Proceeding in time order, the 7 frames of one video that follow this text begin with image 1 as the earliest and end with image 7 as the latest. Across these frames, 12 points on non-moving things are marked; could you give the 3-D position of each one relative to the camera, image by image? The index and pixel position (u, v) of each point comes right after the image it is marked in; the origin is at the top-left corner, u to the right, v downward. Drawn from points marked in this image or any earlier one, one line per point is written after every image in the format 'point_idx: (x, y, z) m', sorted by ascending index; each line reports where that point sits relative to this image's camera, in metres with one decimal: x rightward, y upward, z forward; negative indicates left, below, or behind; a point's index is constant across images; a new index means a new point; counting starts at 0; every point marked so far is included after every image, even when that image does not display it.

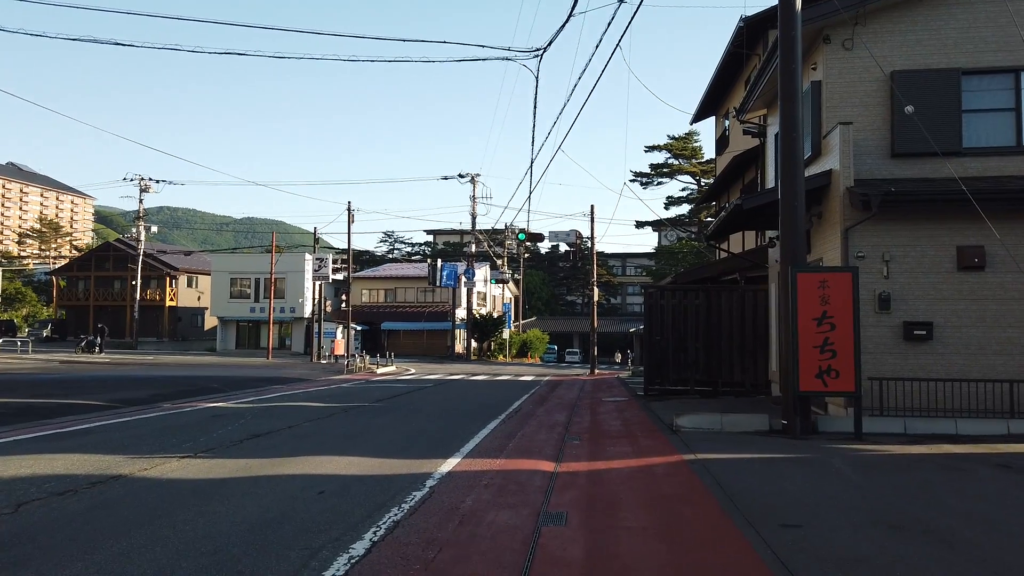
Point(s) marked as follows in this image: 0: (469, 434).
0: (-0.7, -2.2, +11.5) m
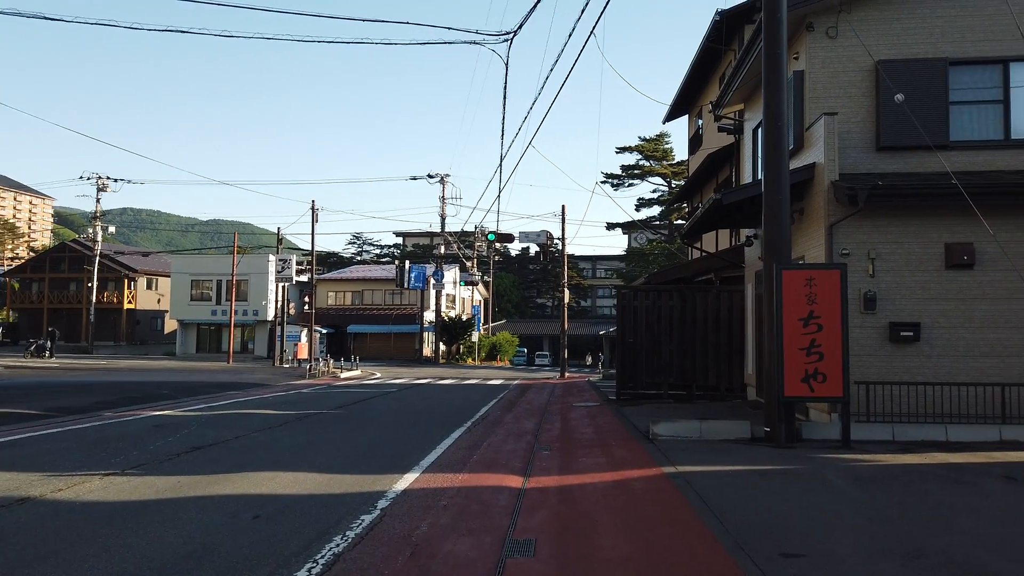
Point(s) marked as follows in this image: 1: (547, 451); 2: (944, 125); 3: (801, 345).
0: (-1.2, -2.2, +10.6) m
1: (+0.5, -2.2, +10.0) m
2: (+6.7, +2.5, +11.6) m
3: (+3.6, -0.7, +9.3) m
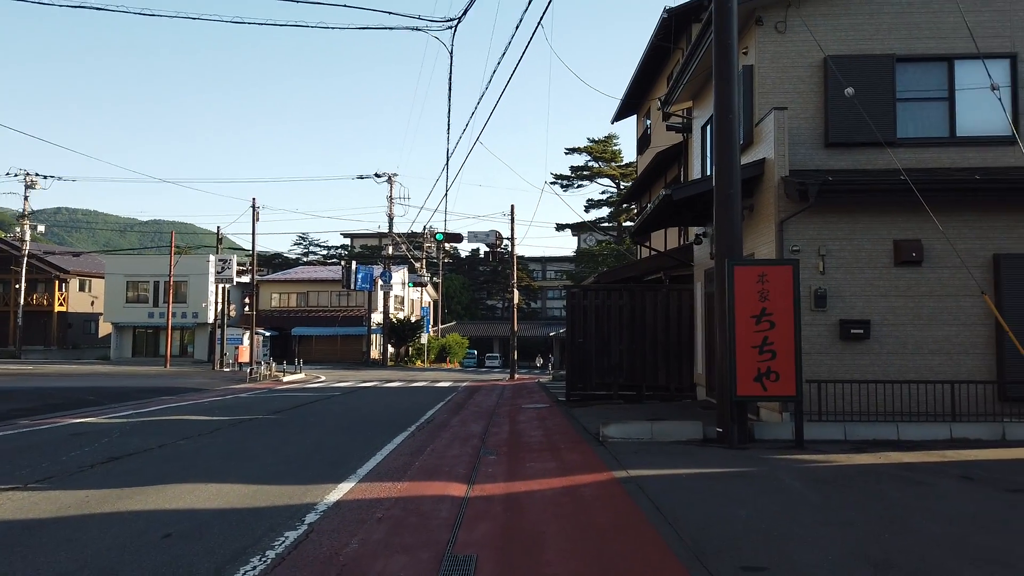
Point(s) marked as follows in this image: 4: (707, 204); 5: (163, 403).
0: (-1.9, -2.2, +10.0) m
1: (-0.2, -2.1, +9.6) m
2: (+5.9, +2.6, +11.6) m
3: (+2.9, -0.7, +9.1) m
4: (+3.4, +1.5, +13.2) m
5: (-9.1, -3.0, +19.6) m
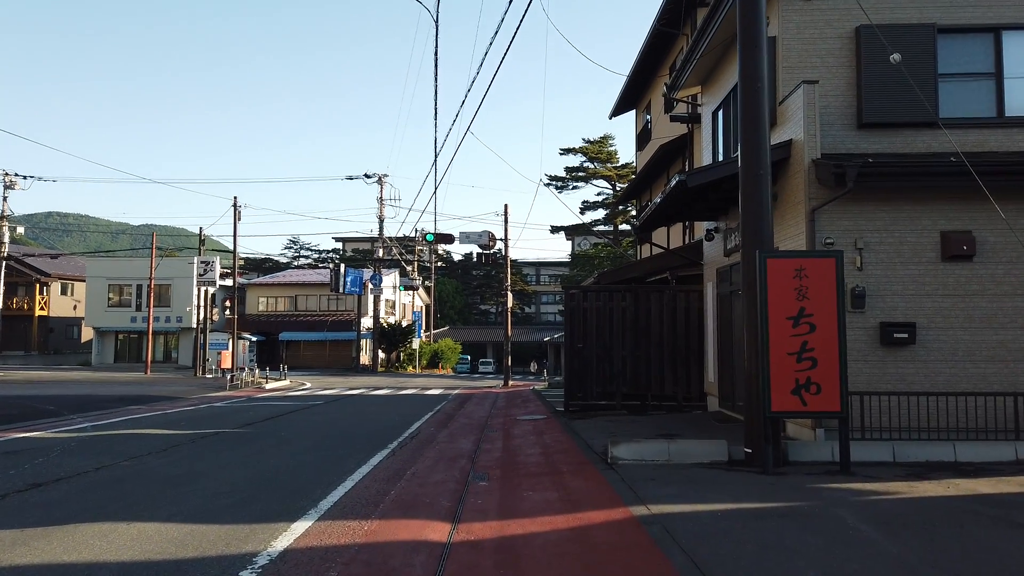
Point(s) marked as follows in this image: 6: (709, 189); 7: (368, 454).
0: (-2.0, -2.2, +8.6) m
1: (-0.3, -2.1, +8.2) m
2: (+5.8, +2.6, +10.3) m
3: (+2.9, -0.6, +7.7) m
4: (+3.3, +1.5, +11.8) m
5: (-9.3, -3.0, +18.1) m
6: (+3.0, +1.5, +11.5) m
7: (-2.0, -2.3, +10.5) m
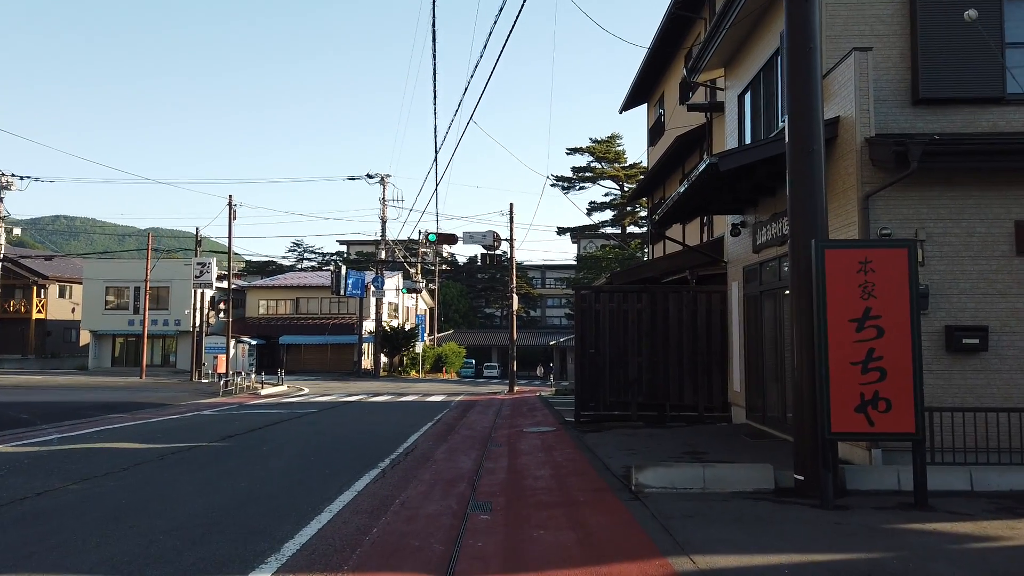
0: (-1.9, -2.1, +7.4) m
1: (-0.2, -2.1, +6.9) m
2: (+5.9, +2.6, +9.0) m
3: (+2.9, -0.6, +6.4) m
4: (+3.4, +1.5, +10.6) m
5: (-9.2, -3.0, +16.9) m
6: (+3.1, +1.5, +10.2) m
7: (-1.9, -2.3, +9.2) m
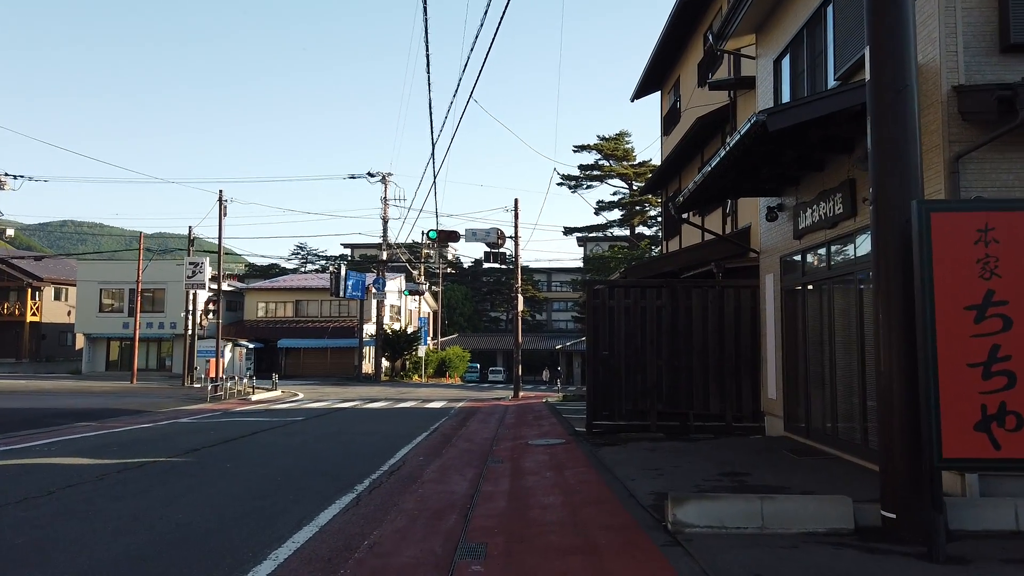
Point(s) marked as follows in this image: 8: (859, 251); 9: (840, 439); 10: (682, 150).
0: (-1.9, -2.0, +5.8) m
1: (-0.2, -1.9, +5.3) m
2: (+5.9, +2.8, +7.3) m
3: (+2.9, -0.5, +4.8) m
4: (+3.5, +1.6, +8.9) m
5: (-9.1, -3.0, +15.3) m
6: (+3.2, +1.7, +8.6) m
7: (-1.9, -2.2, +7.6) m
8: (+4.0, +0.4, +8.7) m
9: (+4.1, -1.9, +9.3) m
10: (+4.4, +3.6, +19.5) m
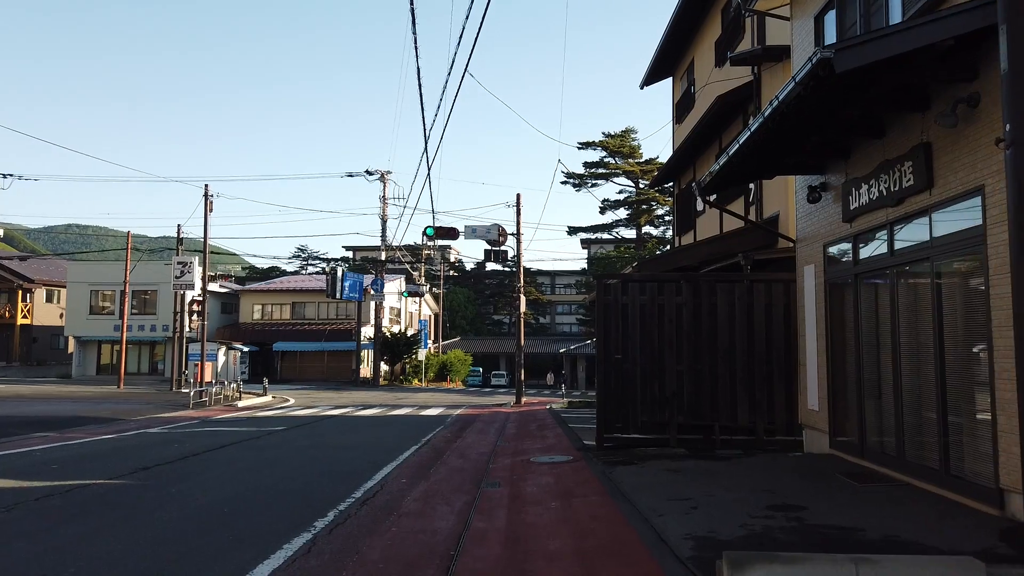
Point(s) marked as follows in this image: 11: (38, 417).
0: (-1.9, -1.9, +4.2) m
1: (-0.3, -1.8, +3.7) m
2: (+5.8, +2.9, +5.7) m
3: (+2.9, -0.3, +3.2) m
4: (+3.4, +1.7, +7.3) m
5: (-9.1, -2.9, +13.8) m
6: (+3.1, +1.8, +7.0) m
7: (-2.0, -2.1, +6.0) m
8: (+4.0, +0.5, +7.1) m
9: (+4.1, -1.8, +7.7) m
10: (+4.4, +3.6, +17.9) m
11: (-12.5, -3.4, +19.8) m
